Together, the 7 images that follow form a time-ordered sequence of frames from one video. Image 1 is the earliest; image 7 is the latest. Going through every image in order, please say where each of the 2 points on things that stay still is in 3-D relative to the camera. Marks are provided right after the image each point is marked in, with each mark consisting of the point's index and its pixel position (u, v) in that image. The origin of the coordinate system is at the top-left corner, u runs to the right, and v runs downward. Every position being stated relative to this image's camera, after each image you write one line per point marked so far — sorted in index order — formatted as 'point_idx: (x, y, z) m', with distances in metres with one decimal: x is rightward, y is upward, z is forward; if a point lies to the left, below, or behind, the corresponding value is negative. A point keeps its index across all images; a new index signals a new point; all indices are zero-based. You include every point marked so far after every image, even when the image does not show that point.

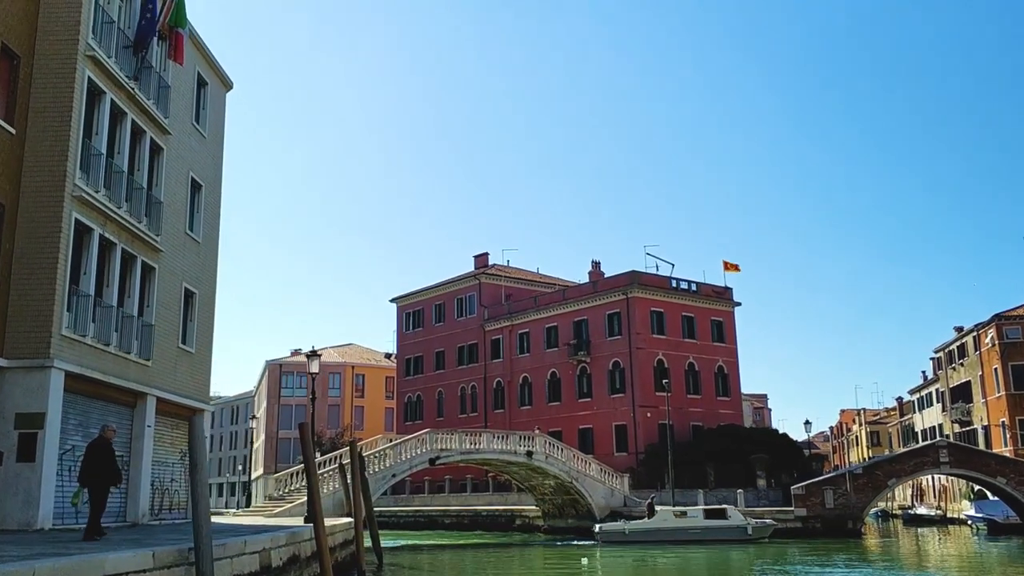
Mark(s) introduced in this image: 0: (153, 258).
0: (-7.9, +0.7, +20.0) m
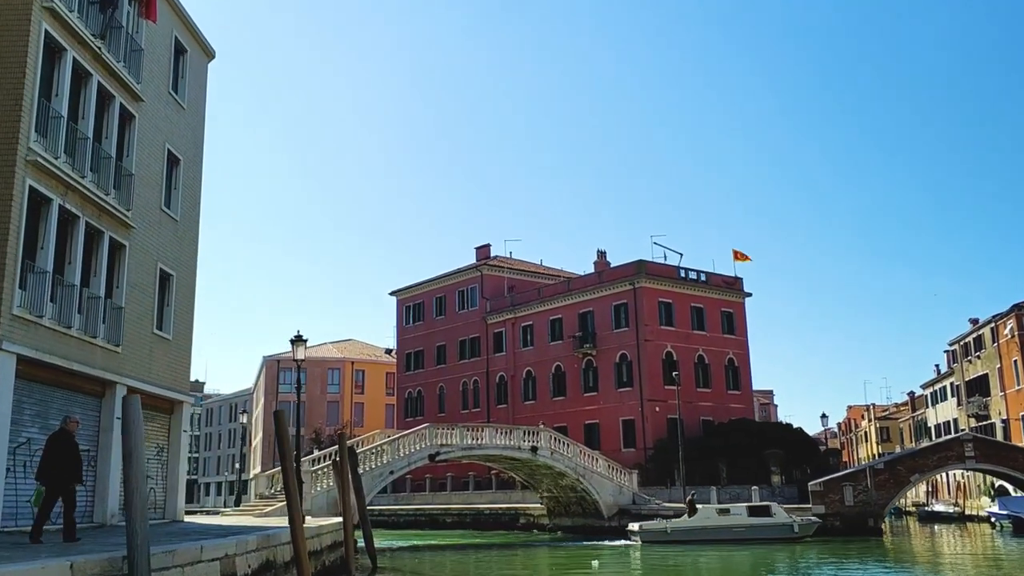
0: (-7.8, +1.1, +18.4) m
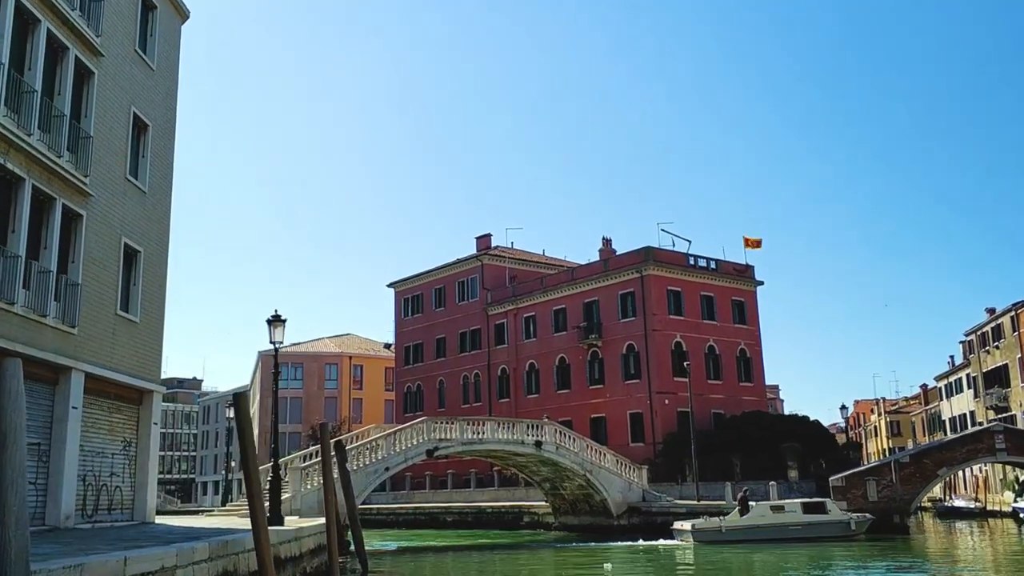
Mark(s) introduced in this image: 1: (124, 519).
0: (-7.8, +1.5, +16.4) m
1: (-7.7, -4.6, +18.3) m
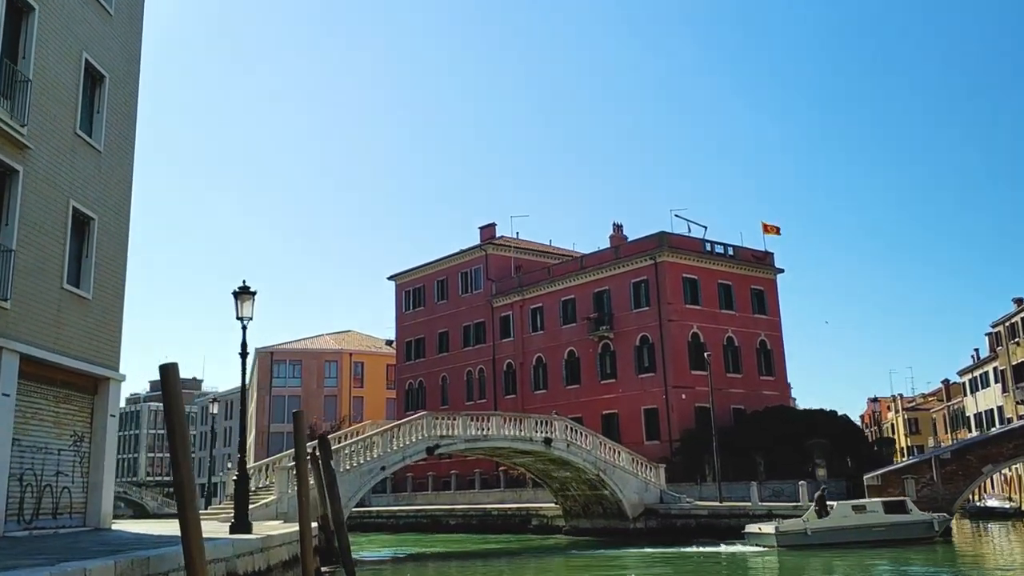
0: (-7.7, +2.0, +14.0) m
1: (-7.6, -4.1, +15.8) m
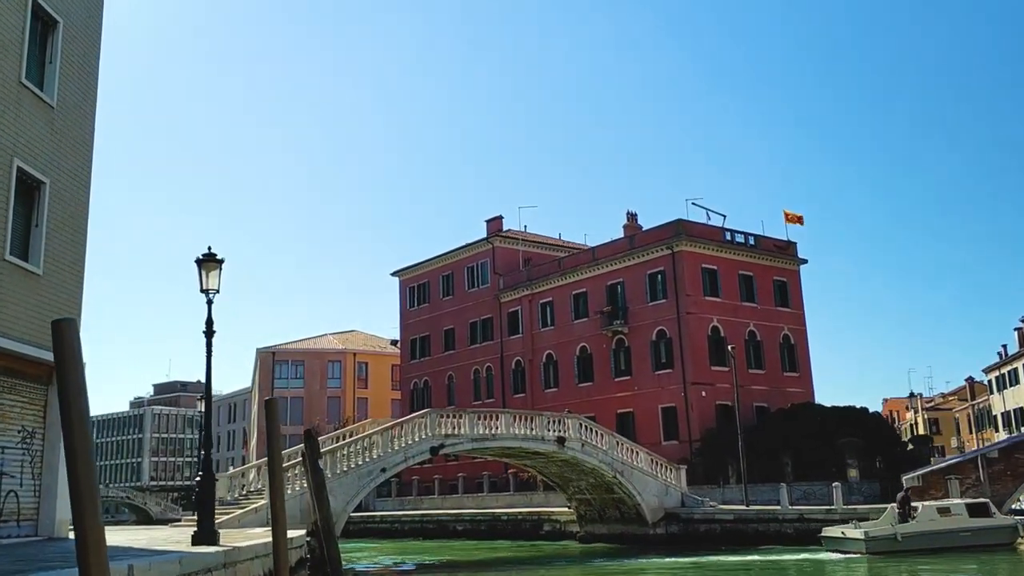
0: (-7.5, +2.4, +11.9) m
1: (-7.3, -3.7, +13.7) m
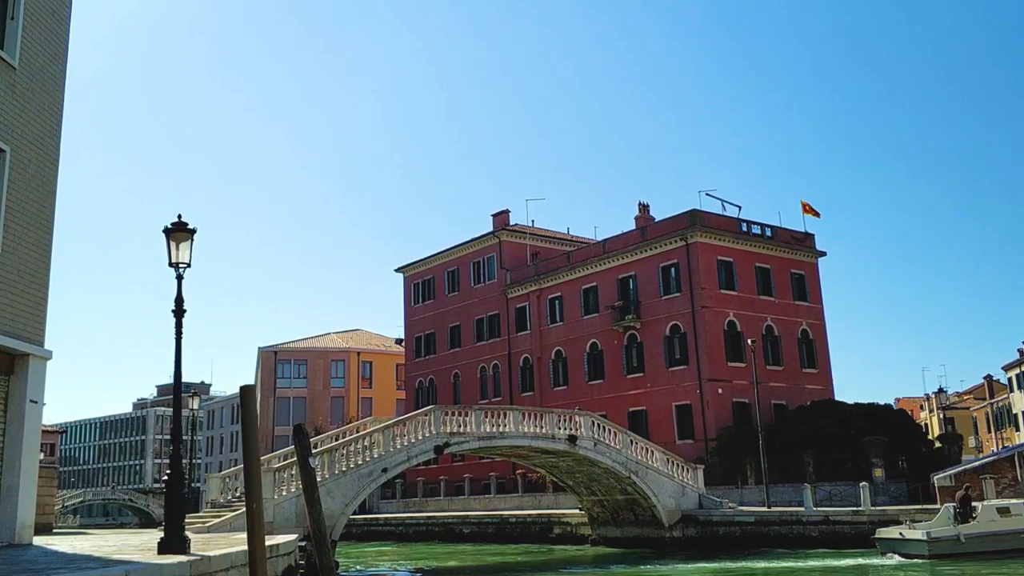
0: (-7.4, +2.7, +10.6) m
1: (-7.2, -3.4, +12.4) m
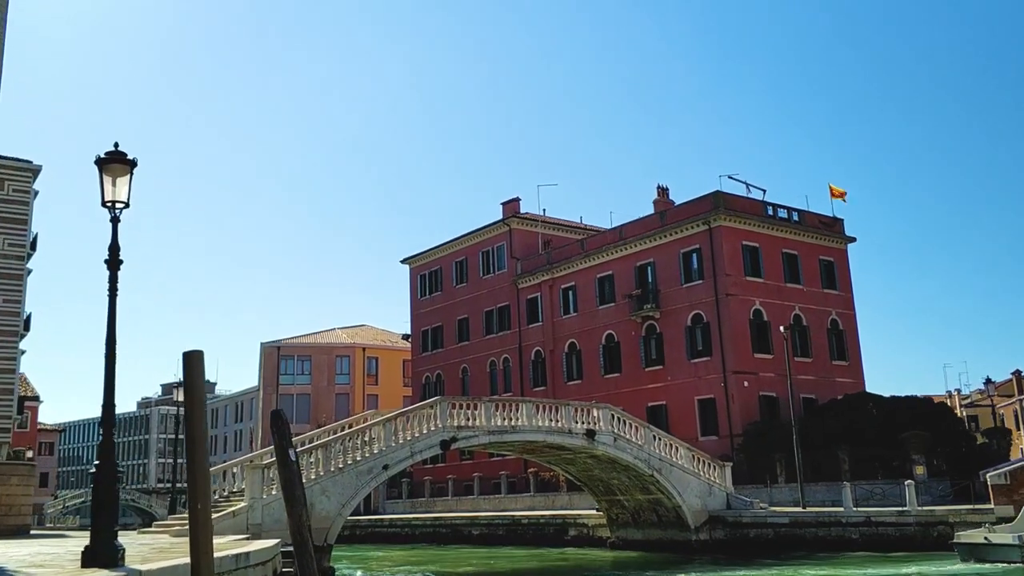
0: (-7.2, +3.2, +8.5) m
1: (-7.0, -2.9, +10.3) m
